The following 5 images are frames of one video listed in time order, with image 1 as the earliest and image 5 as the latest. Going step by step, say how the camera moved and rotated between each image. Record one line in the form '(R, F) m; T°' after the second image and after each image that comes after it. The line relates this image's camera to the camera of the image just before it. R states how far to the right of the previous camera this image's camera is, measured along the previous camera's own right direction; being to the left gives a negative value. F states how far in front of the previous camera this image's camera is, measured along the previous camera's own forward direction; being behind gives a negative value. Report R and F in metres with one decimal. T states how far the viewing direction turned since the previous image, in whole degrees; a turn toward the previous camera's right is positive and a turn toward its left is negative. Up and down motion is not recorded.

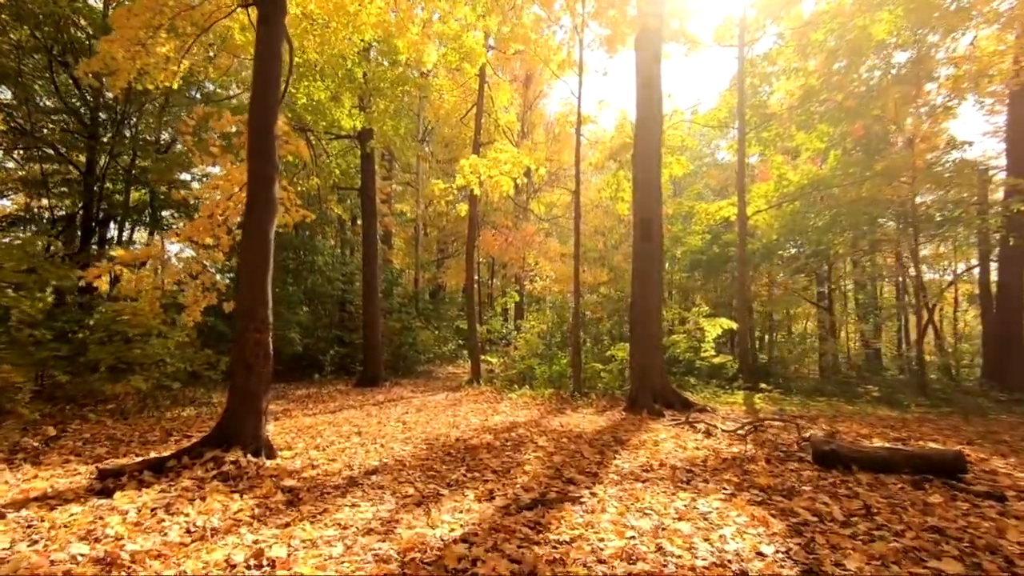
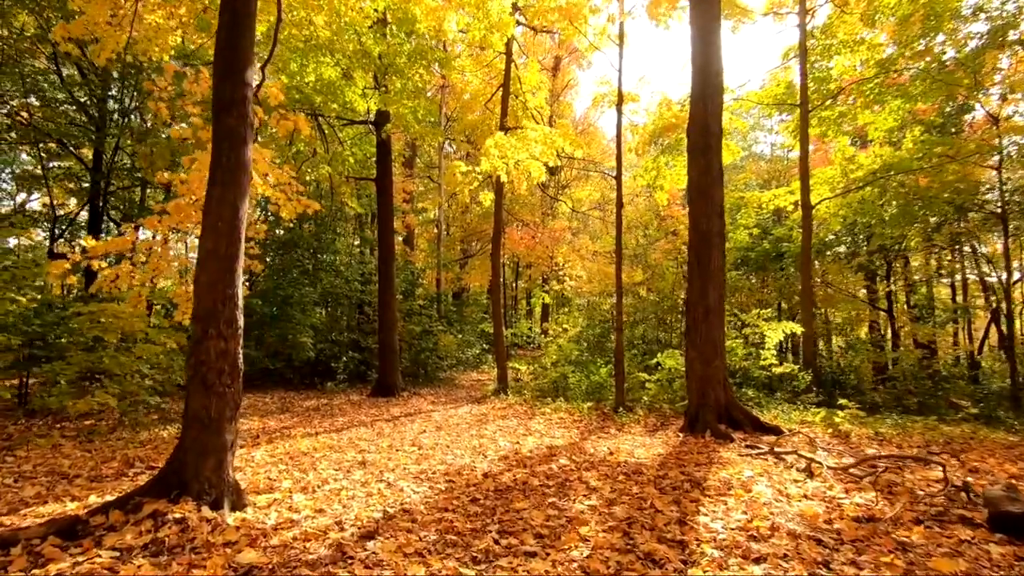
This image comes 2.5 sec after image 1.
(-0.2, +1.3) m; -3°
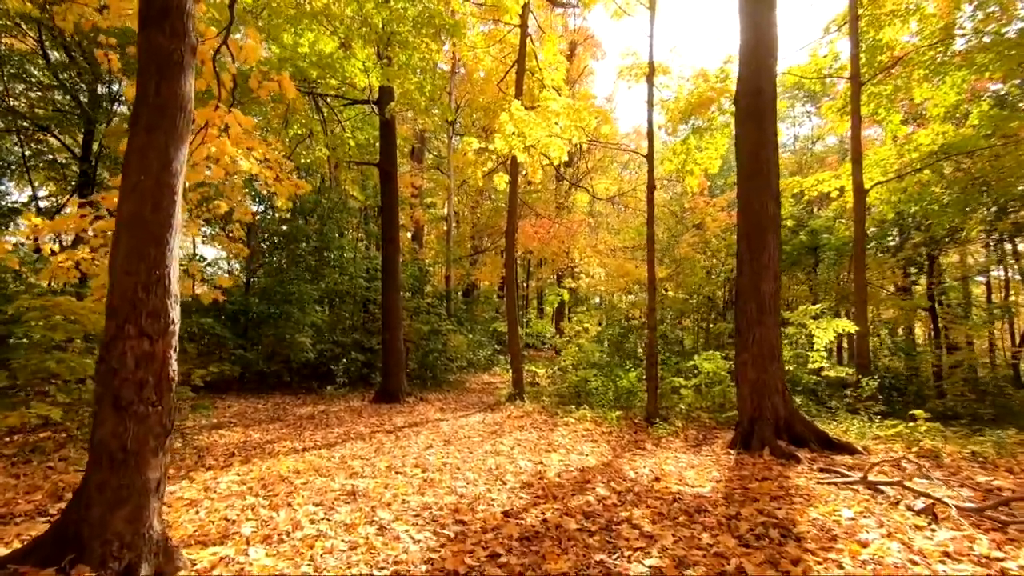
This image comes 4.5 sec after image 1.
(-0.1, +1.0) m; -1°
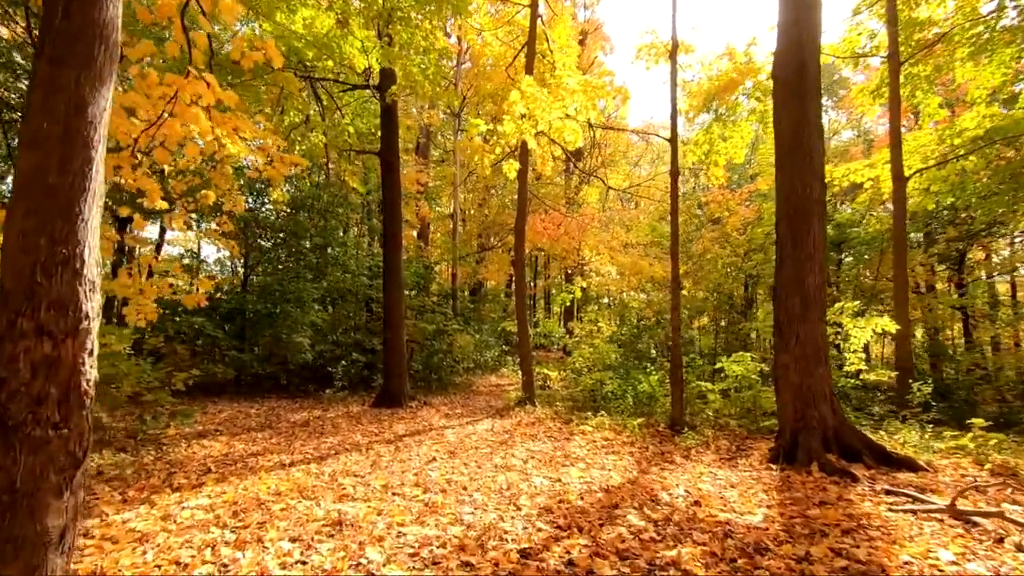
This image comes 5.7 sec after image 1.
(-0.1, +0.7) m; -1°
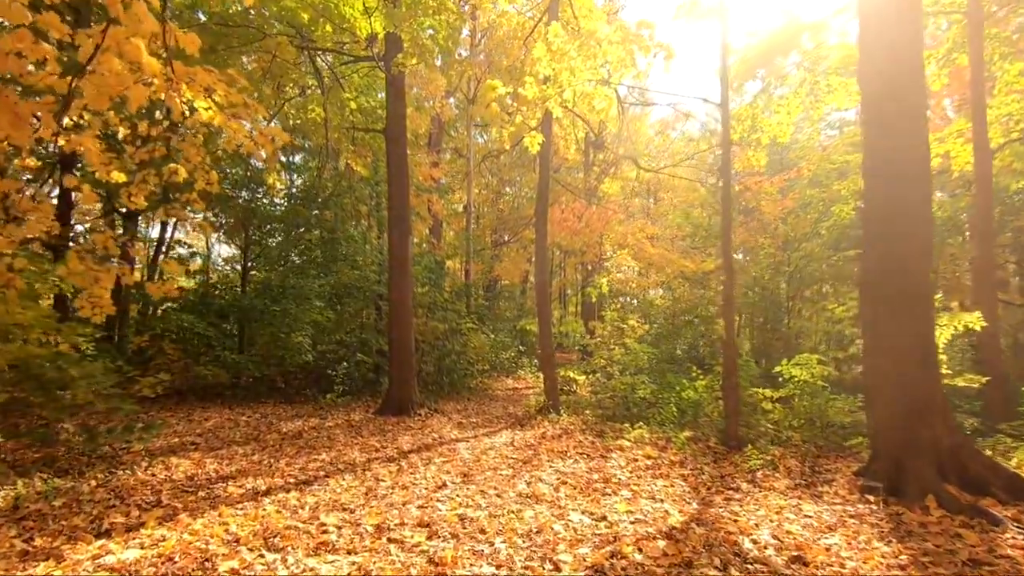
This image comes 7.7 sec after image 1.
(-0.1, +1.1) m; -1°
